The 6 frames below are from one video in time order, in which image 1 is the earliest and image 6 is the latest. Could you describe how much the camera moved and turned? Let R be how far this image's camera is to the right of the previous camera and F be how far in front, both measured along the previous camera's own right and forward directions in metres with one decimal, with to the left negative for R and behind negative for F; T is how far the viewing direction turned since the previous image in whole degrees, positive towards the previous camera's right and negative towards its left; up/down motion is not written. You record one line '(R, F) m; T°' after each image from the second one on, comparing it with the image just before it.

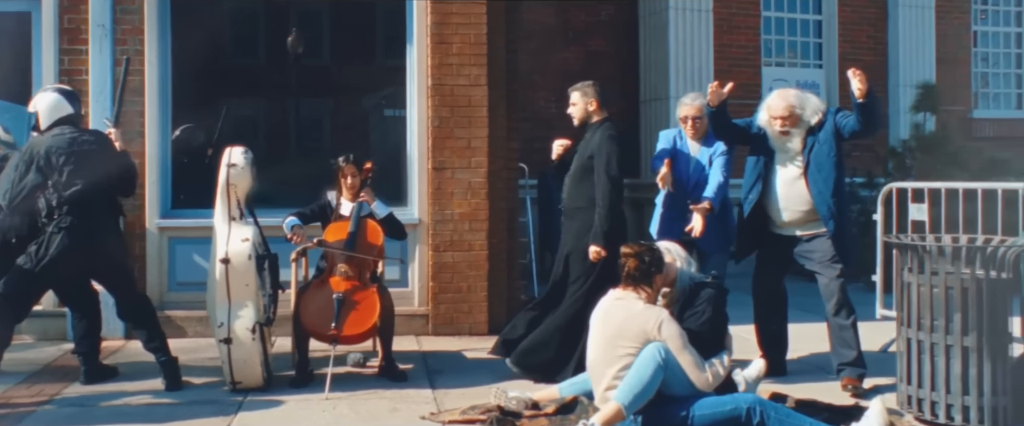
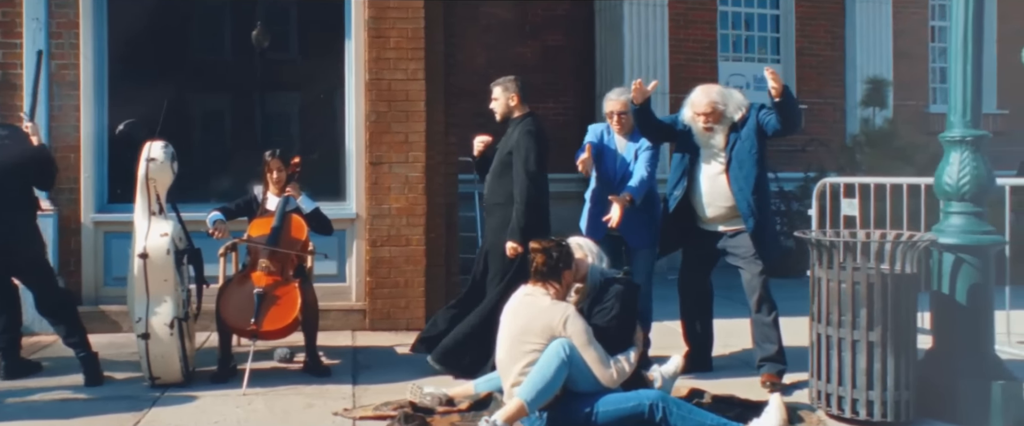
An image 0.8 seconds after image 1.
(+0.4, 0.0) m; +1°
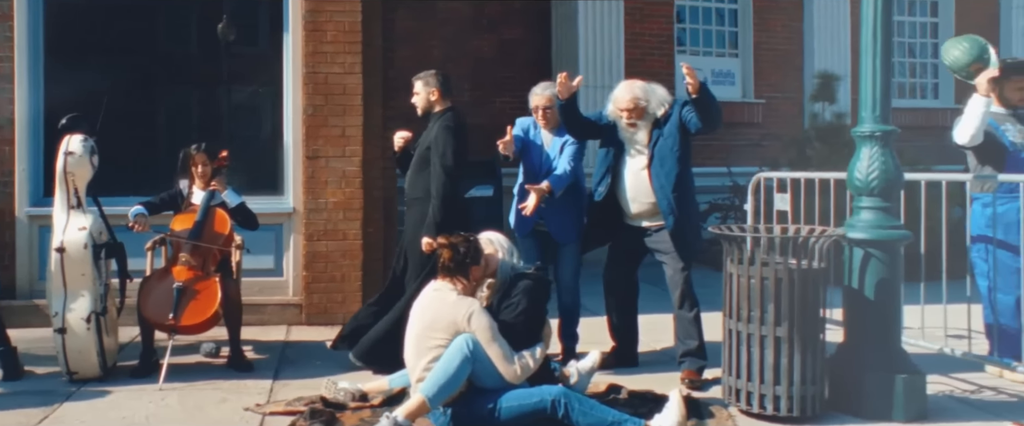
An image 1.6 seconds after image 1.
(+0.4, 0.0) m; +1°
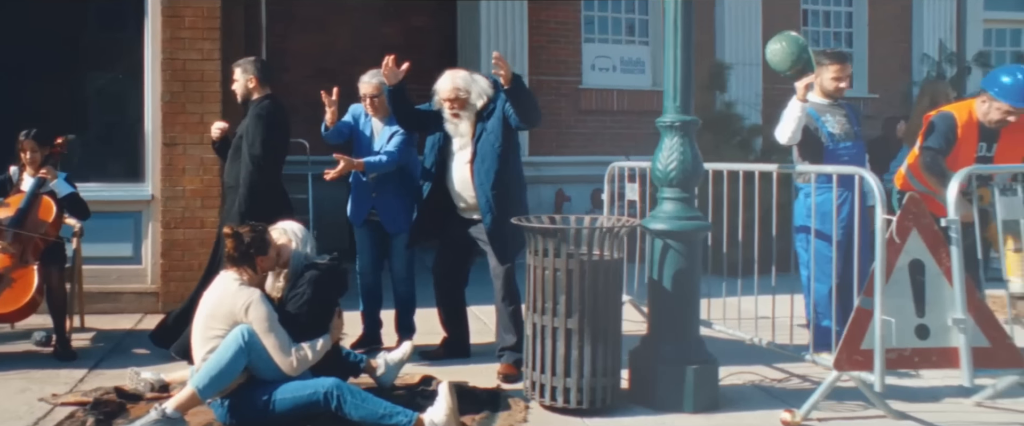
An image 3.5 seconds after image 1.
(+0.9, 0.0) m; +1°
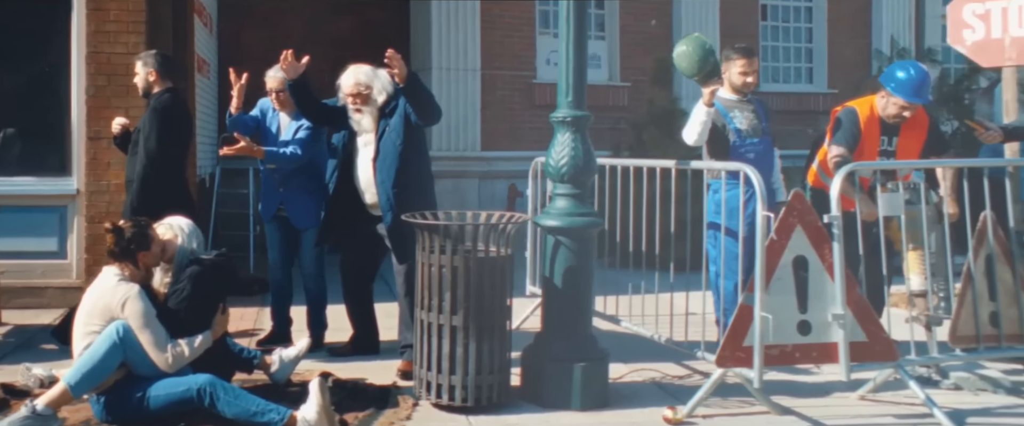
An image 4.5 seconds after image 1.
(+0.5, 0.0) m; 0°
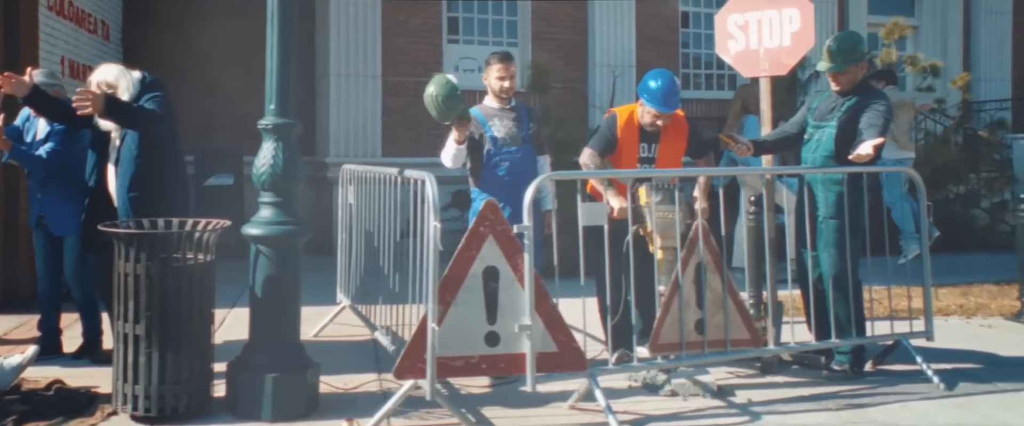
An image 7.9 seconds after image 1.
(+1.6, +0.1) m; -1°
